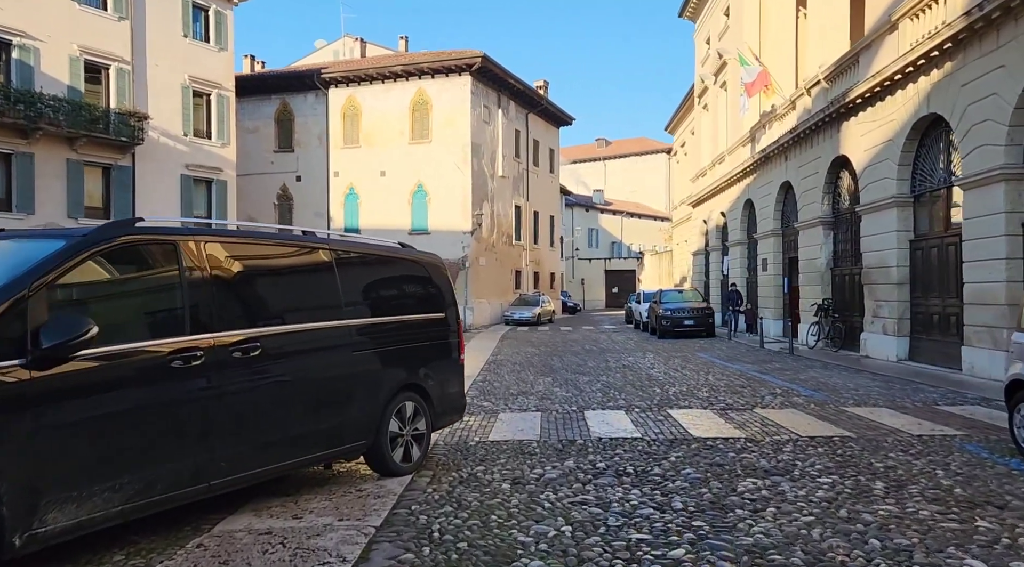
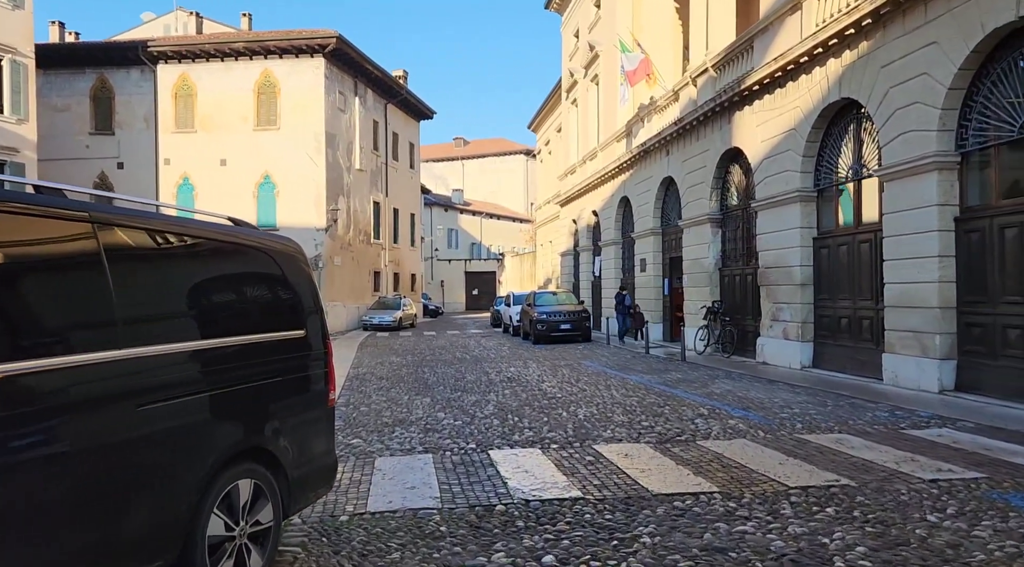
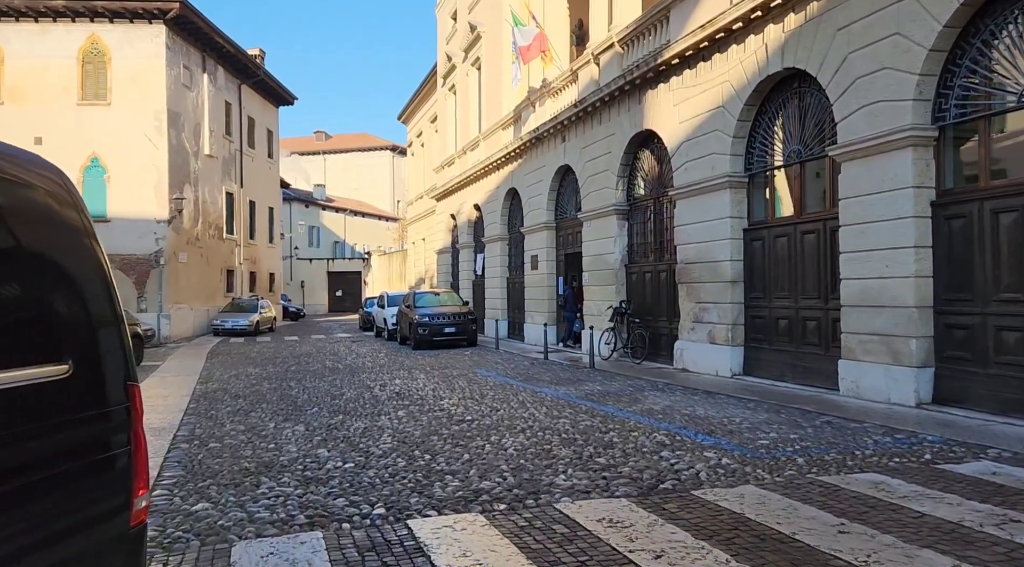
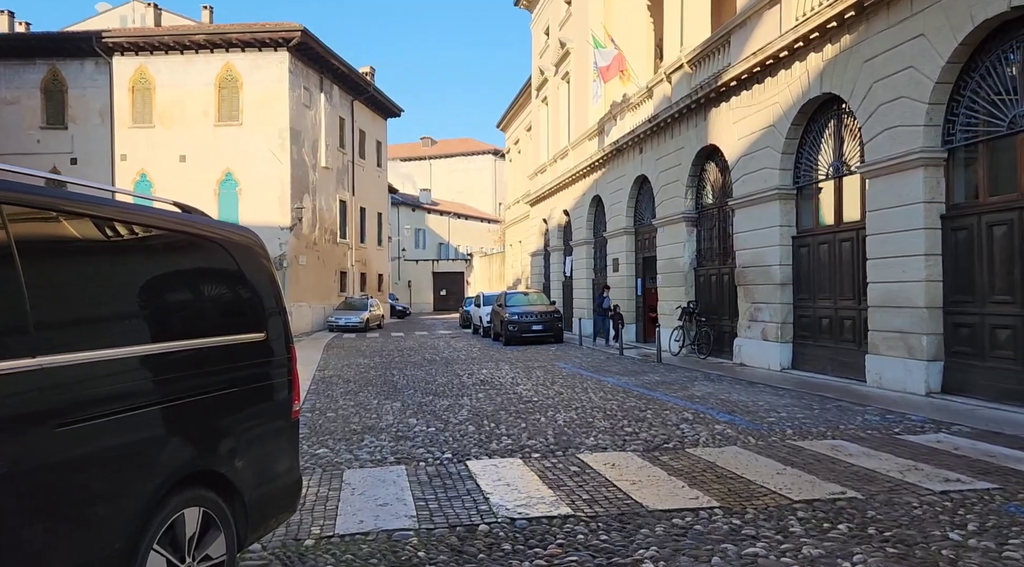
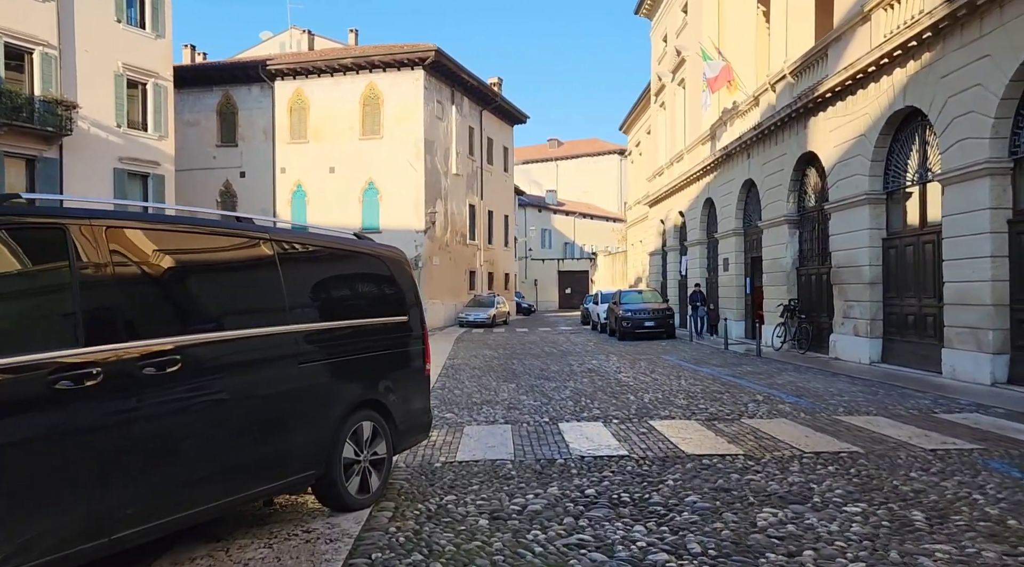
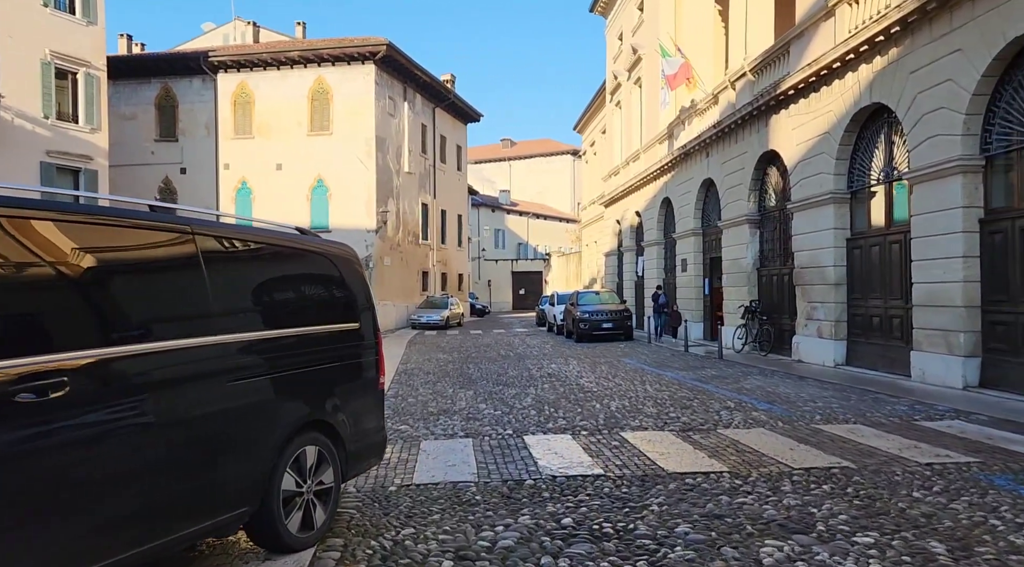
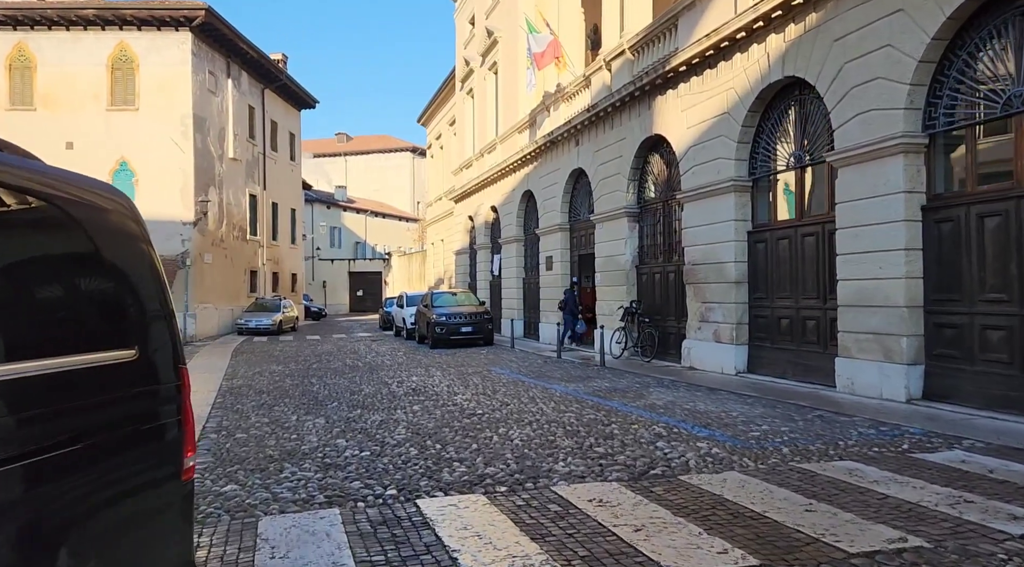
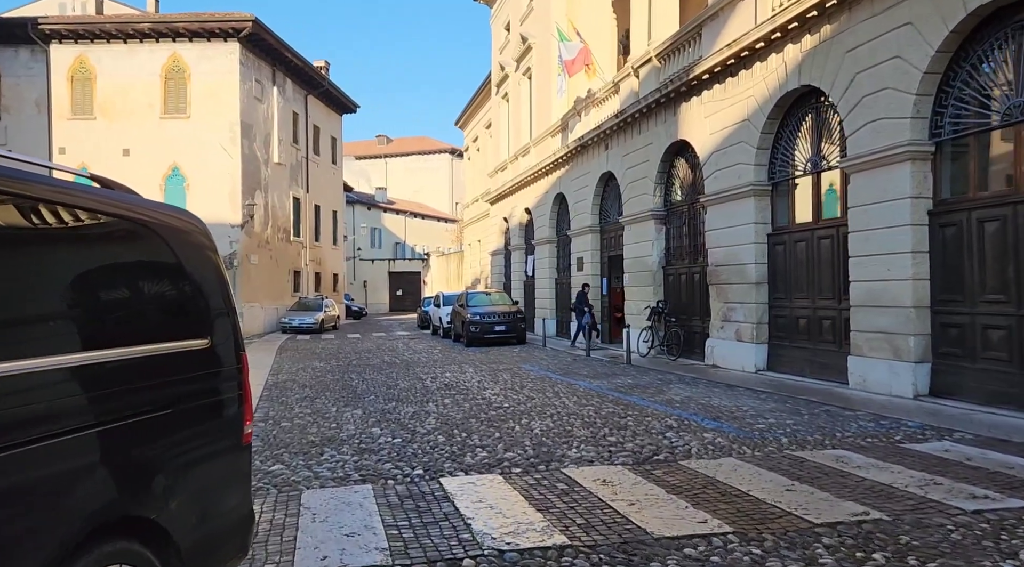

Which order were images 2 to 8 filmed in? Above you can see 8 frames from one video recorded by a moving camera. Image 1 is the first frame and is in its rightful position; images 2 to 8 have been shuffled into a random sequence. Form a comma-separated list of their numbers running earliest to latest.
5, 6, 2, 4, 8, 7, 3
